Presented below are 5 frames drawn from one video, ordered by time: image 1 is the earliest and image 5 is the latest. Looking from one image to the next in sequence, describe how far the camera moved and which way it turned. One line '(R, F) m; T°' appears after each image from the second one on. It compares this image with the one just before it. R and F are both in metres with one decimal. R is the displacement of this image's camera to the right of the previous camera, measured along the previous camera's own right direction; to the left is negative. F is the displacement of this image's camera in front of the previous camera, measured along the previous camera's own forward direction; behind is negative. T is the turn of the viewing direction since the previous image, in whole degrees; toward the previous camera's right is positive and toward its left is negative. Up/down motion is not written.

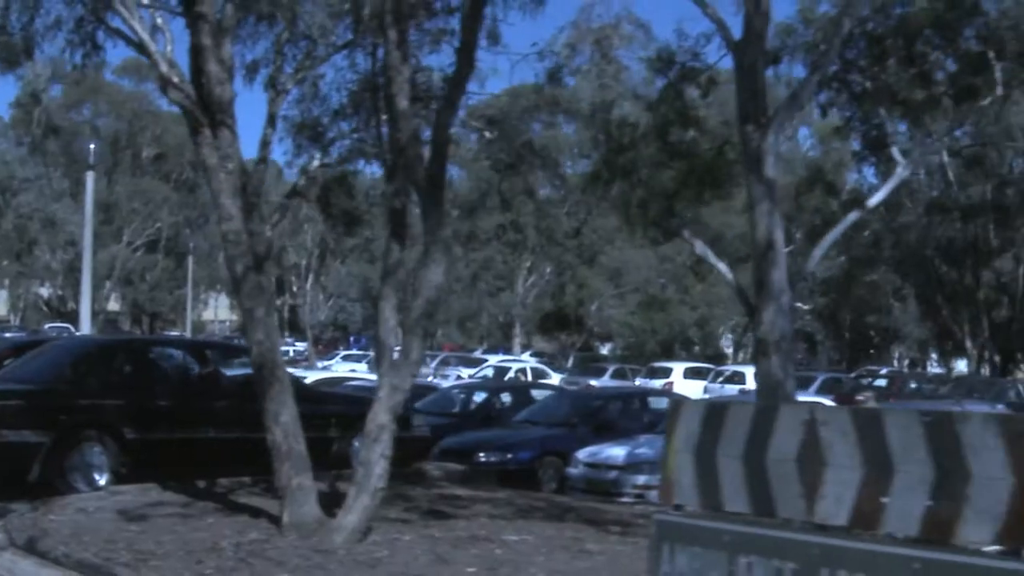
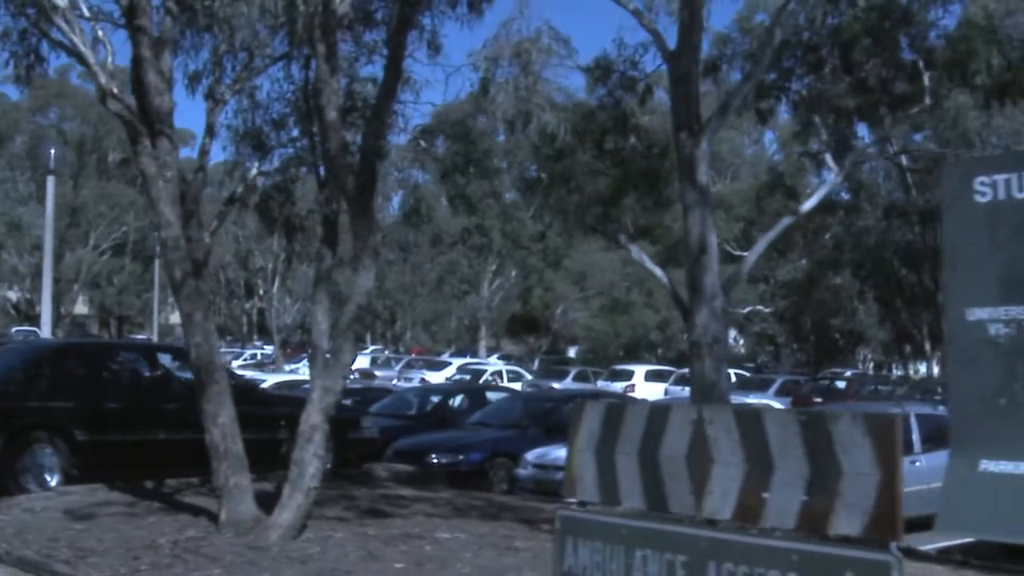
(+0.4, -0.3) m; +1°
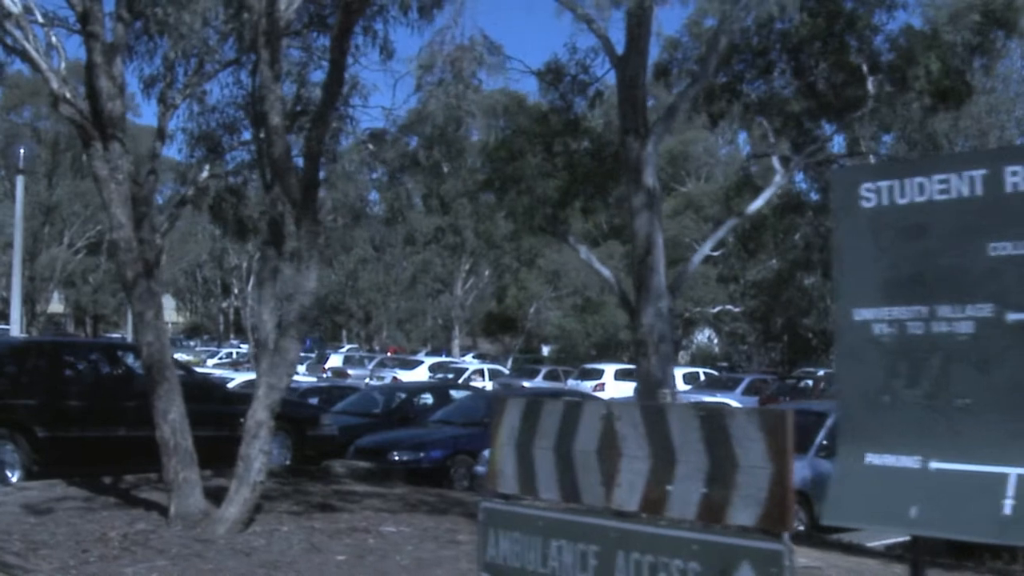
(+0.3, -0.3) m; +1°
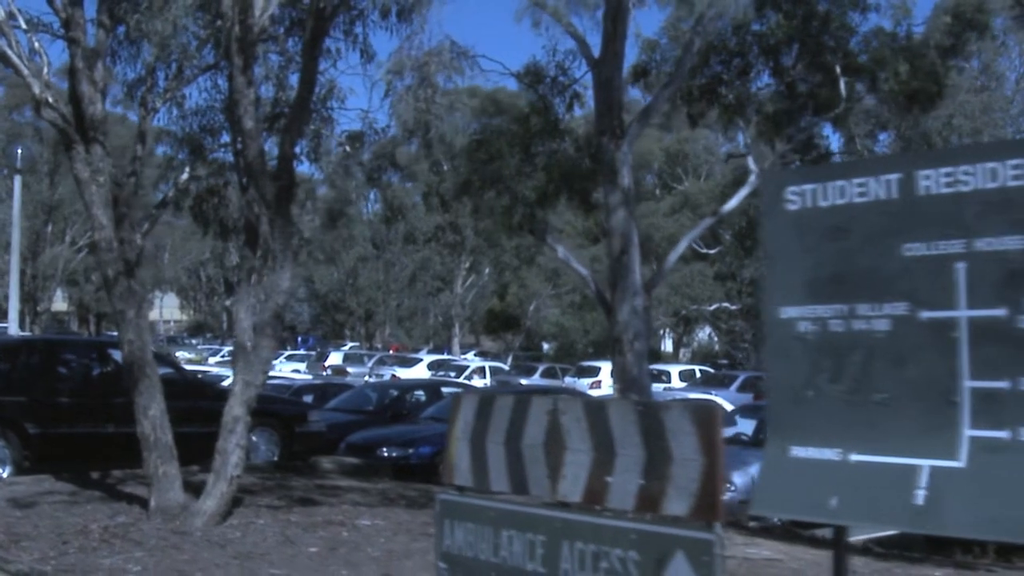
(+0.3, -0.3) m; 0°
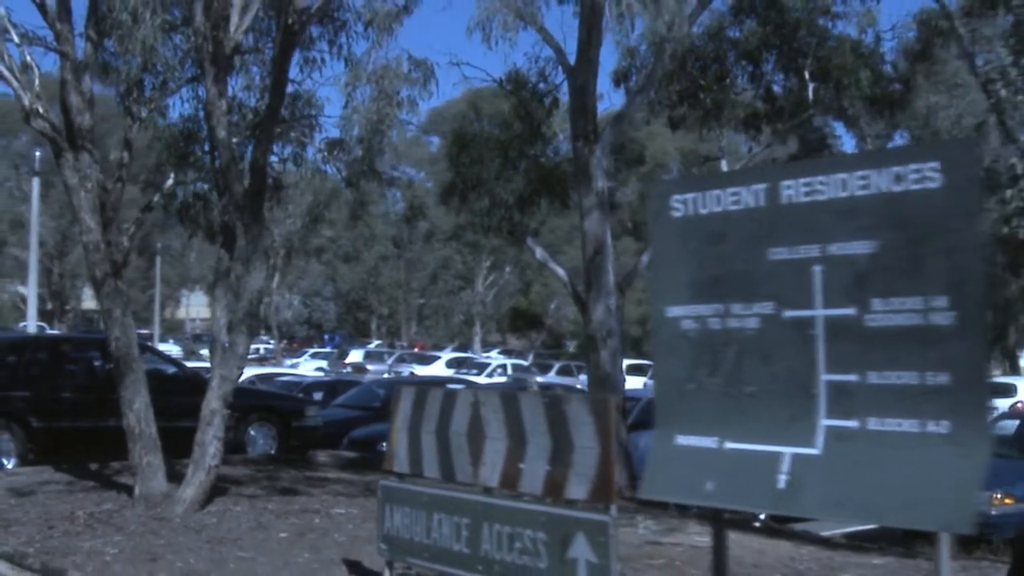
(+0.6, -0.5) m; -2°
